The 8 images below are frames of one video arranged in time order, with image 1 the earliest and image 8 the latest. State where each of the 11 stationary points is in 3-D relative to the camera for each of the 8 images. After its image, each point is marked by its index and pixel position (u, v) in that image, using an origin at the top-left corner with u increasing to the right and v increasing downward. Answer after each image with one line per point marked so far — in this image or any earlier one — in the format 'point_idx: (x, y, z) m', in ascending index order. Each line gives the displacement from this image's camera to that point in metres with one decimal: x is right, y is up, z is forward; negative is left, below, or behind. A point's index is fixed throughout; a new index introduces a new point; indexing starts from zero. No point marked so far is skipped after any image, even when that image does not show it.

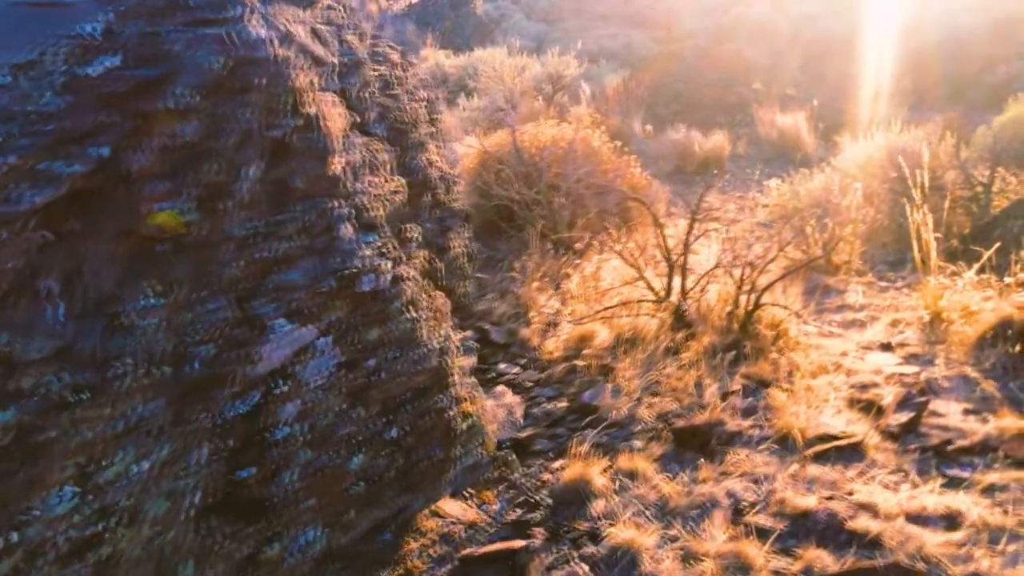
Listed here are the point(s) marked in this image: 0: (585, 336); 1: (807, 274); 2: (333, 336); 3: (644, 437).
0: (+0.4, -0.3, +4.1) m
1: (+2.0, +0.1, +5.2) m
2: (-0.6, -0.2, +2.4) m
3: (+0.6, -0.6, +3.2) m
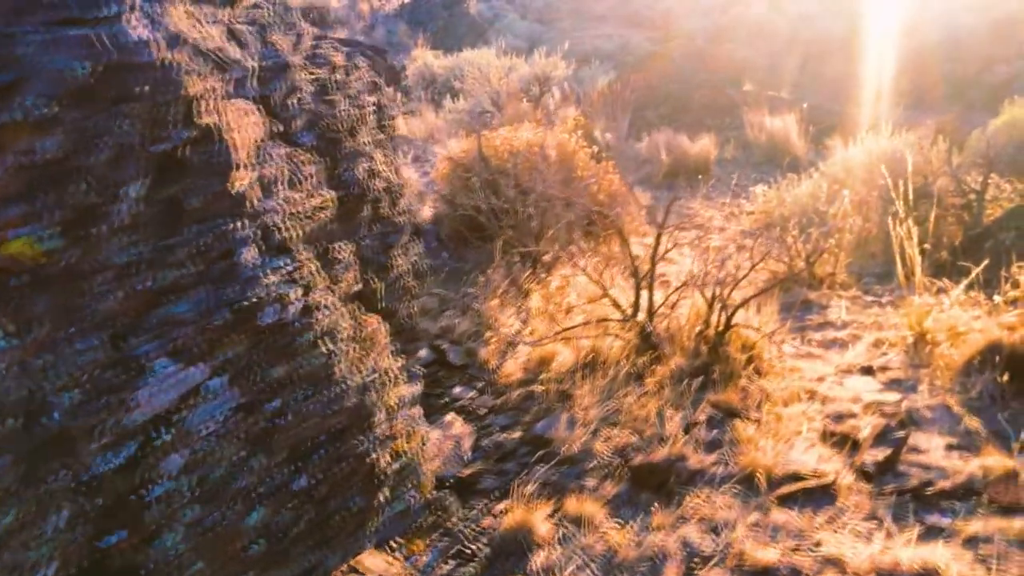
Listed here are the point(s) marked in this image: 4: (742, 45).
0: (+0.2, -0.4, +3.9) m
1: (+1.8, 0.0, +5.0) m
2: (-0.8, -0.2, +2.1) m
3: (+0.3, -0.7, +3.0) m
4: (+5.0, +5.2, +16.3) m
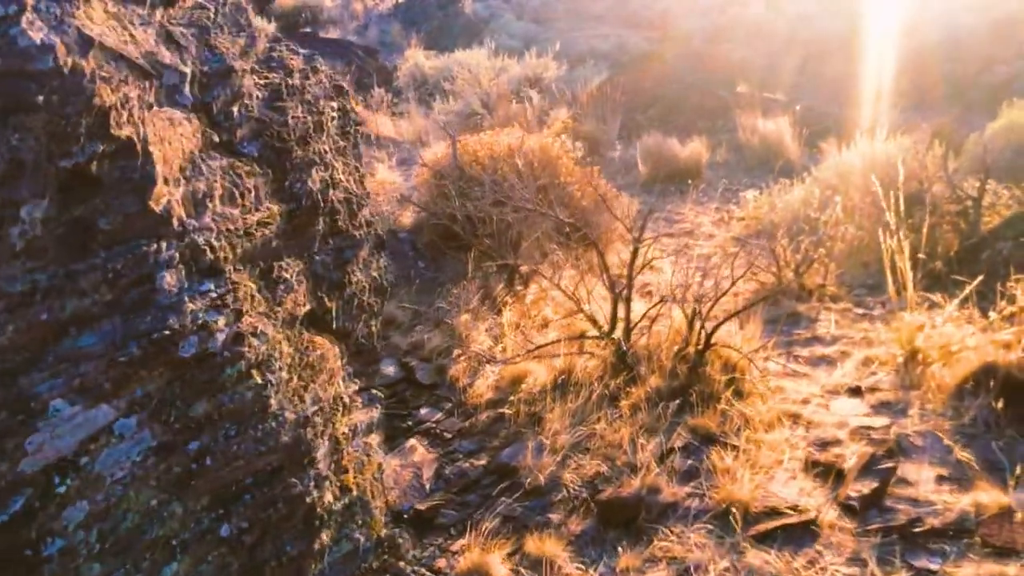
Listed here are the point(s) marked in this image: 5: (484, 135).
0: (0.0, -0.4, +3.7) m
1: (+1.7, -0.1, +4.8) m
2: (-0.9, -0.3, +1.9) m
3: (+0.2, -0.8, +2.8) m
4: (+4.9, +5.2, +16.1) m
5: (-0.3, +1.3, +6.8) m
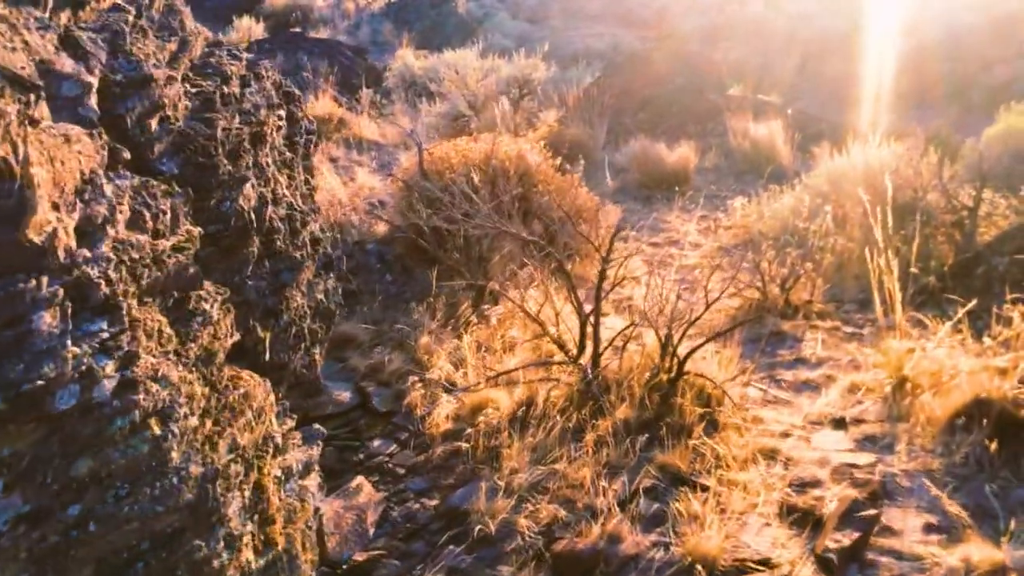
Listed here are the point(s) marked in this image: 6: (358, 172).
0: (-0.2, -0.5, +3.4) m
1: (+1.5, -0.2, +4.5) m
2: (-1.1, -0.4, +1.7) m
3: (0.0, -0.9, +2.5) m
4: (+4.7, +5.1, +15.9) m
5: (-0.5, +1.3, +6.6) m
6: (-1.7, +1.3, +8.3) m
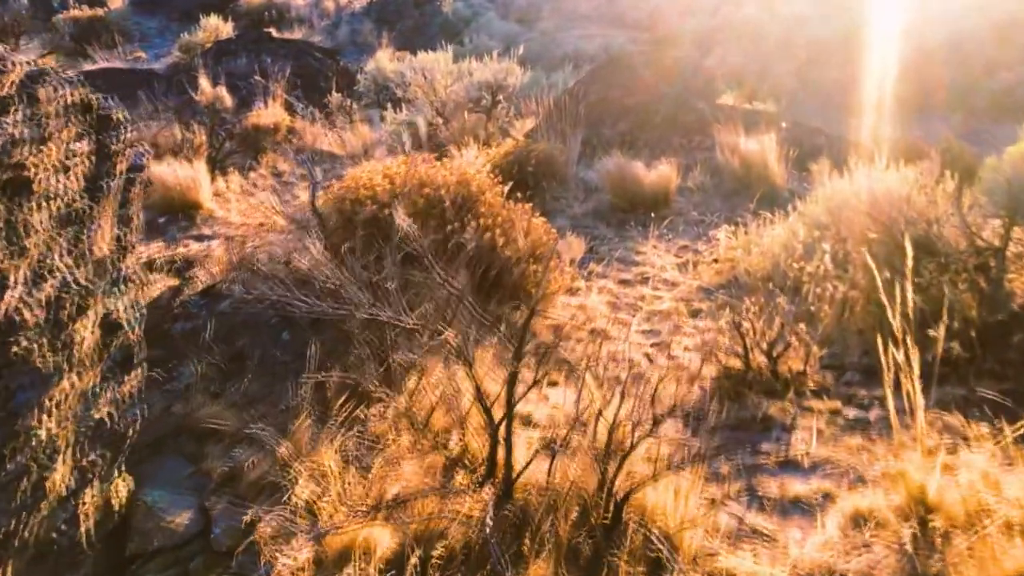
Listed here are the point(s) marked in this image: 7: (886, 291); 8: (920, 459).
0: (-0.5, -0.9, +2.5) m
1: (+1.1, -0.5, +3.6) m
2: (-1.5, -0.7, +0.8) m
3: (-0.4, -1.2, +1.6) m
4: (+4.3, +4.7, +15.0) m
5: (-0.9, +0.9, +5.7) m
6: (-2.1, +1.0, +7.4) m
7: (+2.2, 0.0, +4.5) m
8: (+1.5, -0.6, +2.7) m
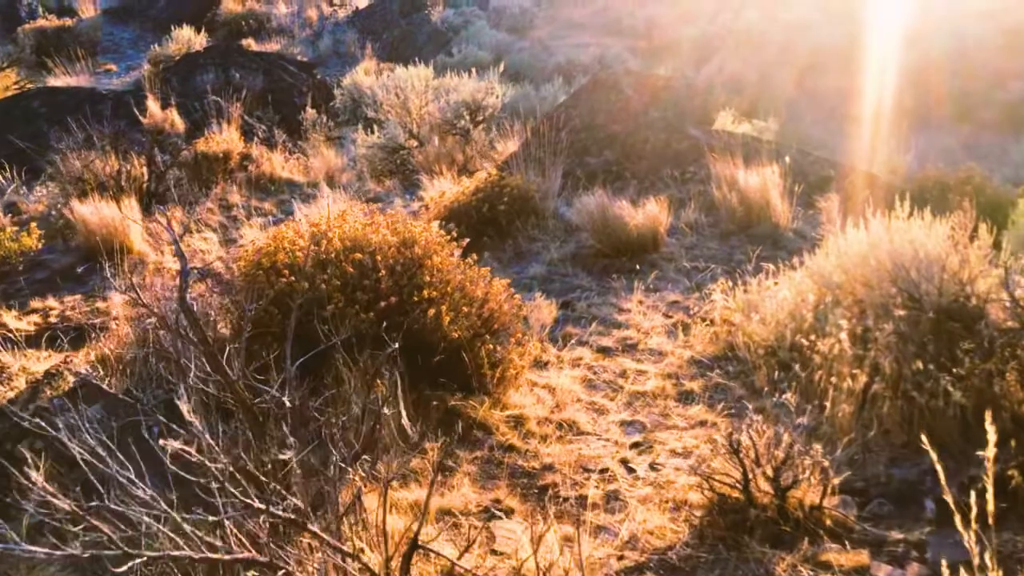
0: (-0.8, -1.3, +1.7) m
1: (+0.8, -0.9, +2.8) m
2: (-1.8, -1.2, -0.1) m
3: (-0.6, -1.7, +0.8) m
4: (+4.0, +4.2, +14.2) m
5: (-1.1, +0.5, +4.9) m
6: (-2.3, +0.5, +6.6) m
7: (+2.0, -0.5, +3.7) m
8: (+1.2, -1.0, +1.9) m
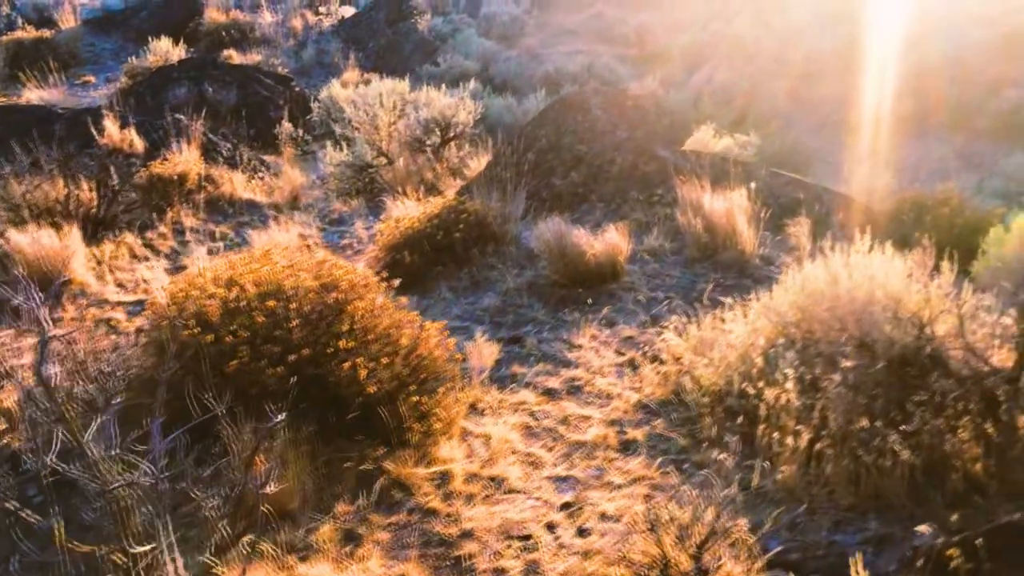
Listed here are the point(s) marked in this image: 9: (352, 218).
0: (-1.2, -1.5, +1.4) m
1: (+0.5, -1.2, +2.6) m
2: (-2.1, -1.4, -0.3) m
3: (-1.0, -1.9, +0.6) m
4: (+3.7, +4.0, +14.0) m
5: (-1.5, +0.2, +4.6) m
6: (-2.7, +0.3, +6.4) m
7: (+1.6, -0.7, +3.4) m
8: (+0.9, -1.2, +1.7) m
9: (-1.7, +0.7, +7.9) m
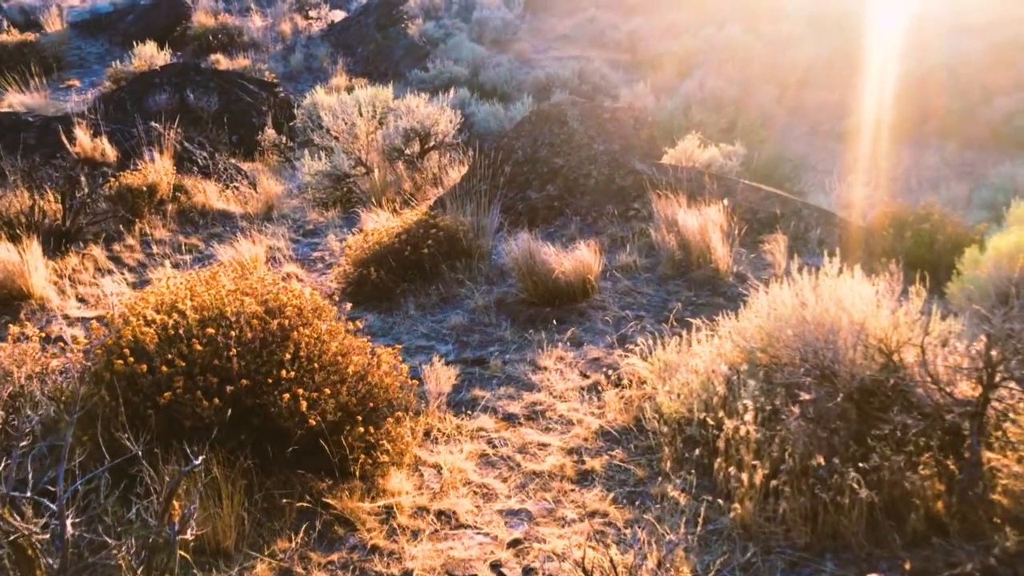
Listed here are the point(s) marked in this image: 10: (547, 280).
0: (-1.4, -1.6, +1.3) m
1: (+0.2, -1.3, +2.5) m
2: (-2.4, -1.5, -0.4) m
3: (-1.2, -2.0, +0.4) m
4: (+3.4, +3.8, +13.9) m
5: (-1.7, +0.1, +4.5) m
6: (-2.9, +0.1, +6.2) m
7: (+1.4, -0.8, +3.3) m
8: (+0.6, -1.3, +1.6) m
9: (-1.9, +0.6, +7.8) m
10: (+0.3, +0.1, +5.7) m
